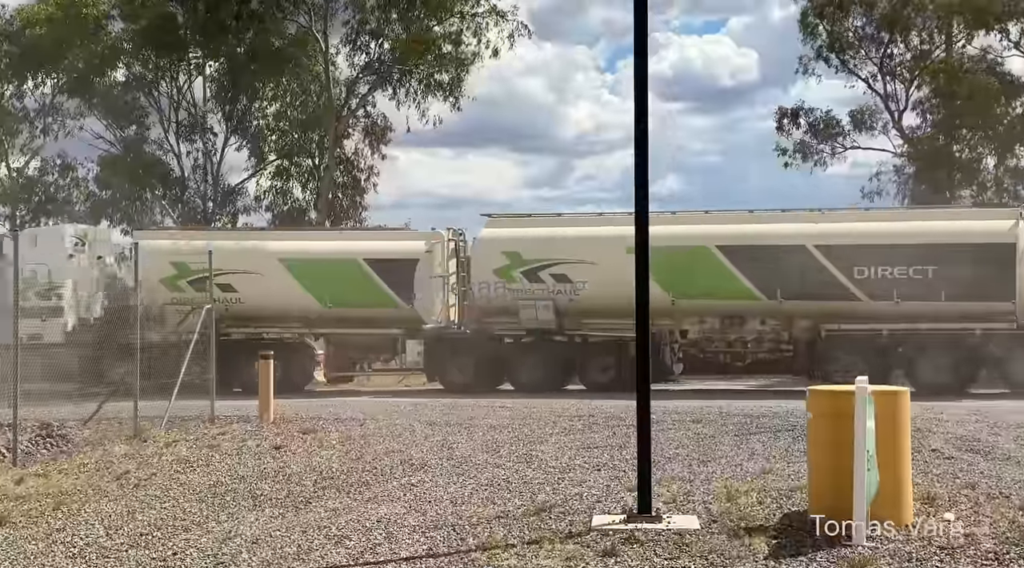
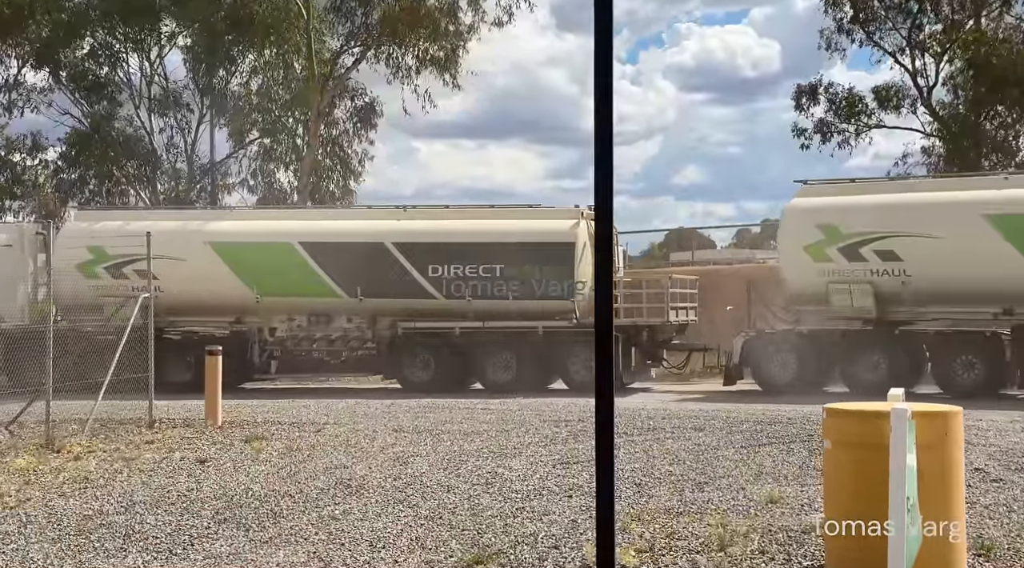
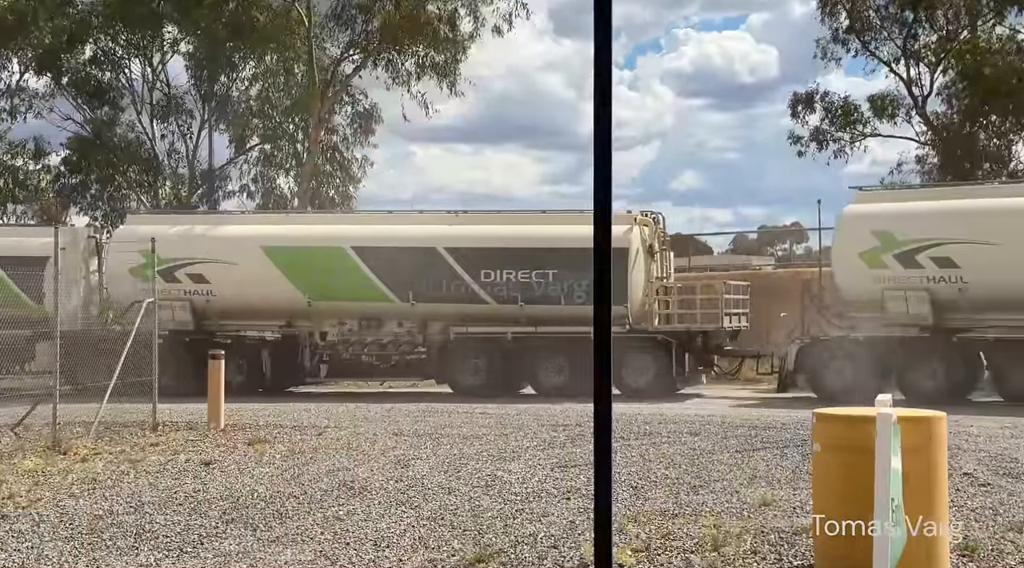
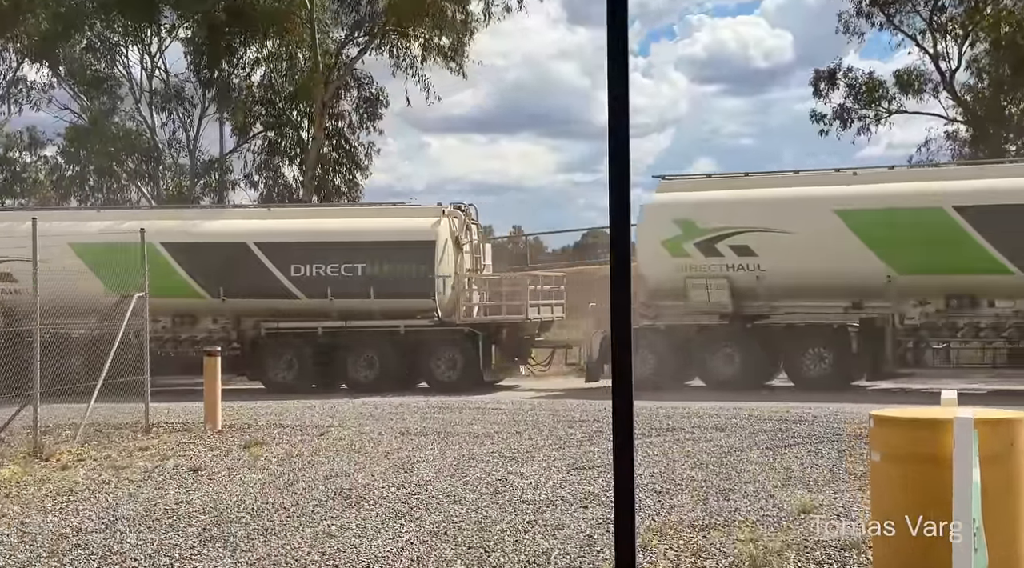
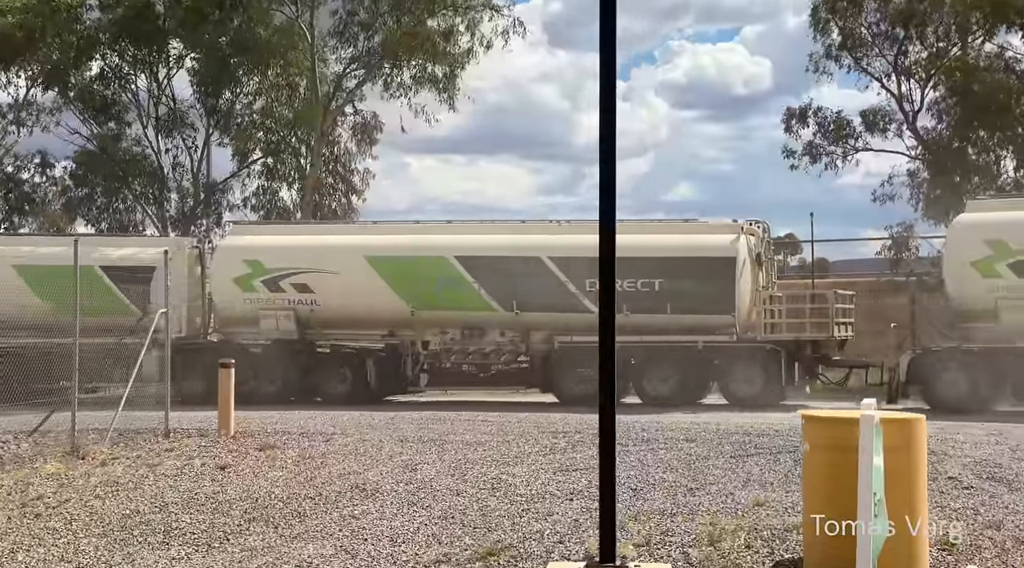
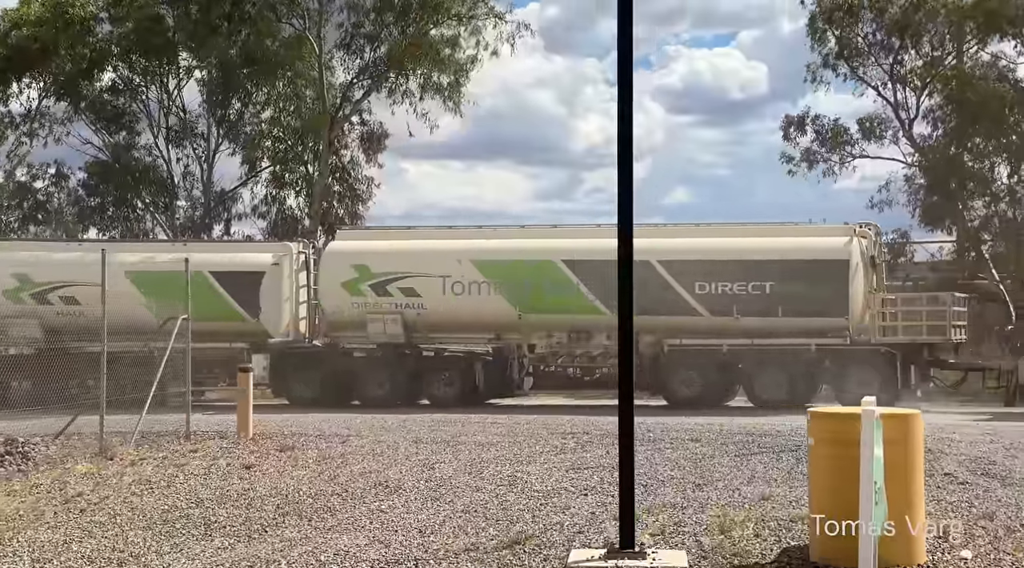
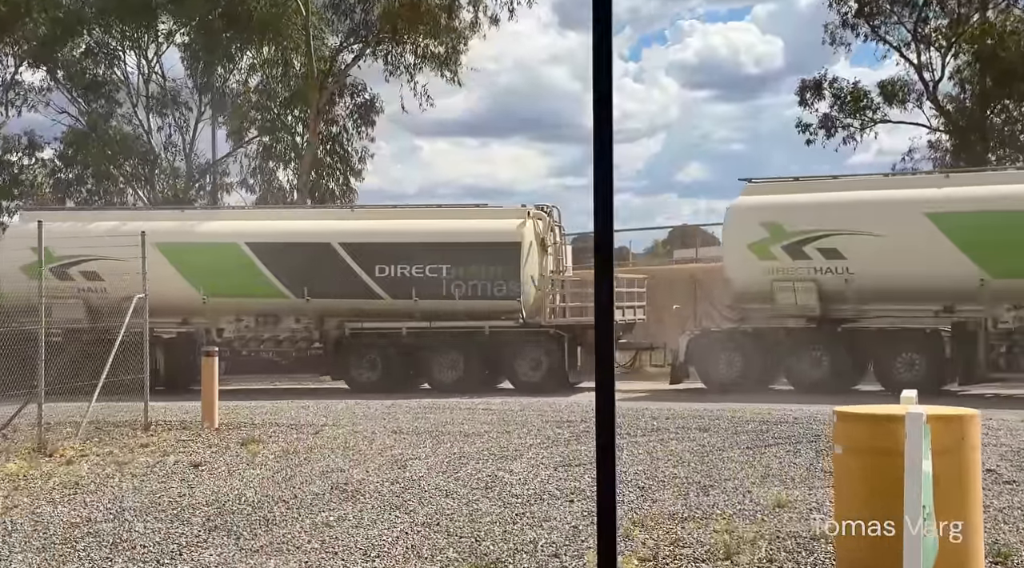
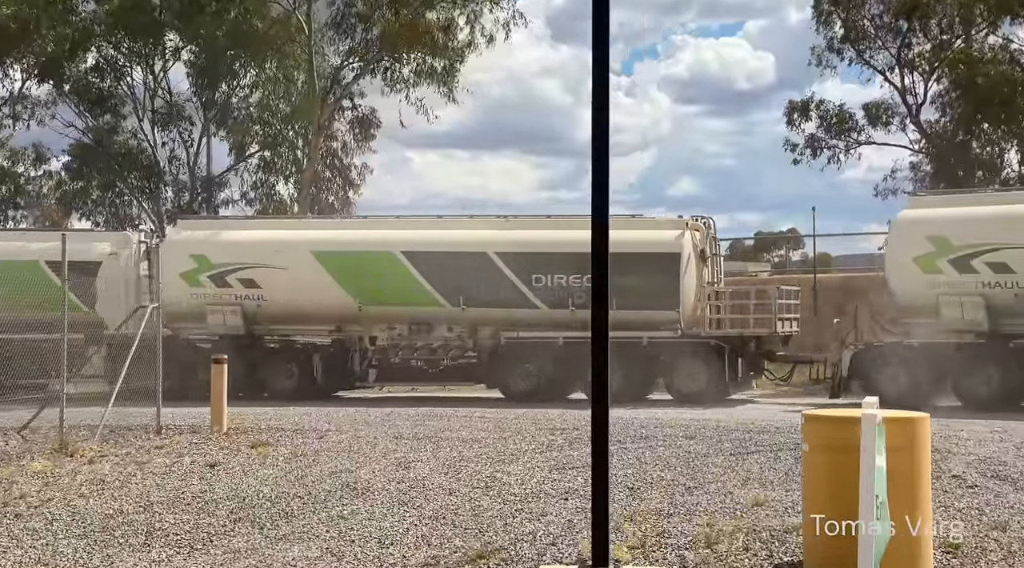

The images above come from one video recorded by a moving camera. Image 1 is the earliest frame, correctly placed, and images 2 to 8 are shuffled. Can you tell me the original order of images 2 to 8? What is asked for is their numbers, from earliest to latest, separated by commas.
6, 5, 8, 3, 2, 7, 4
